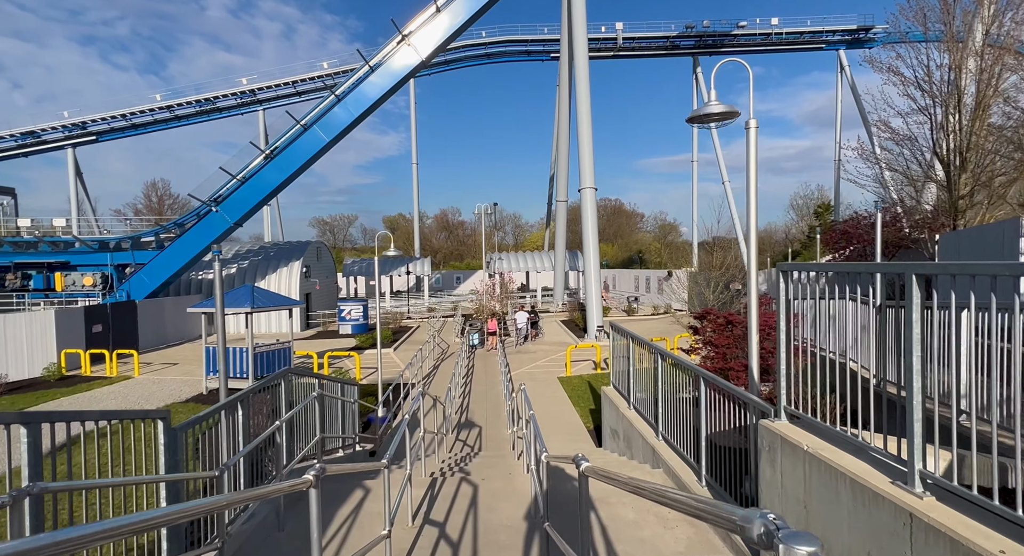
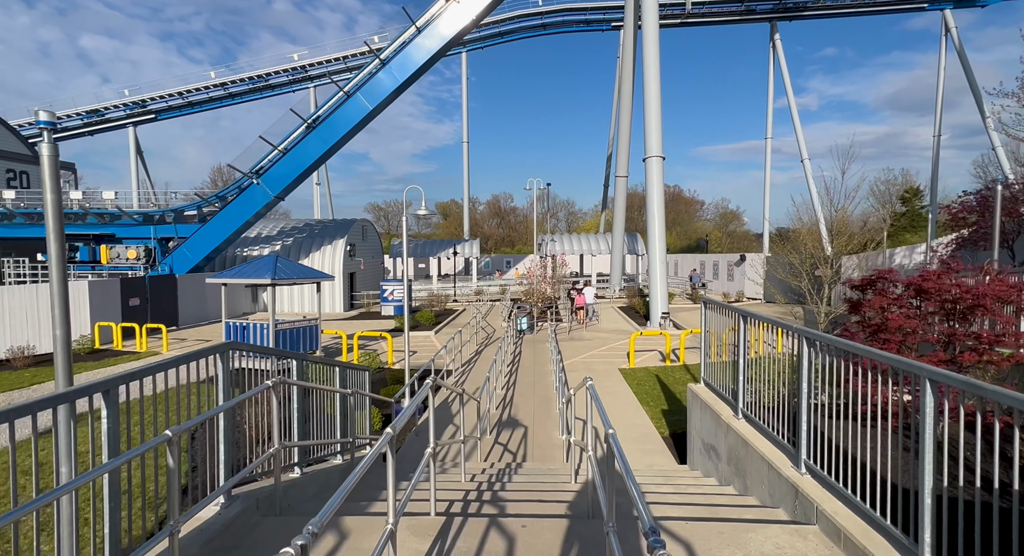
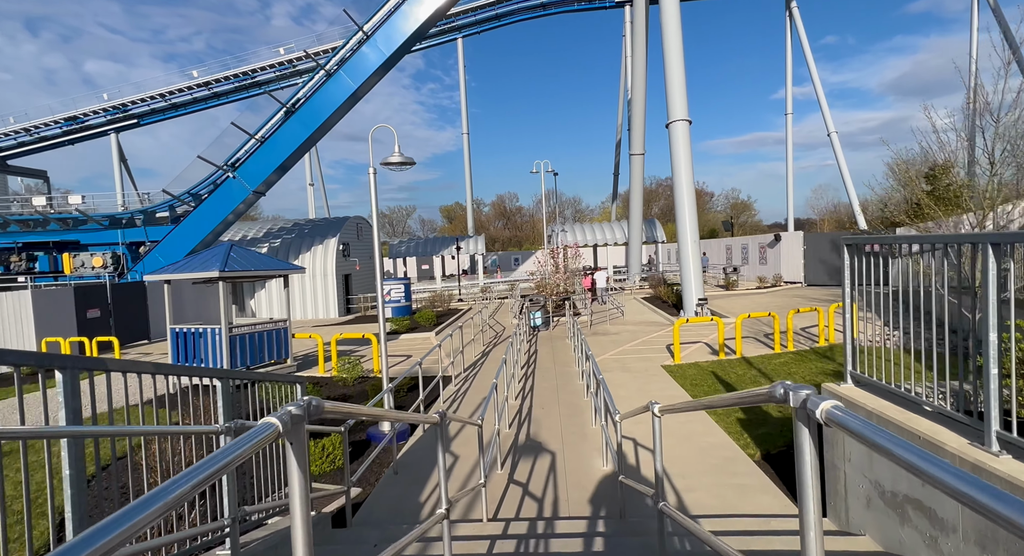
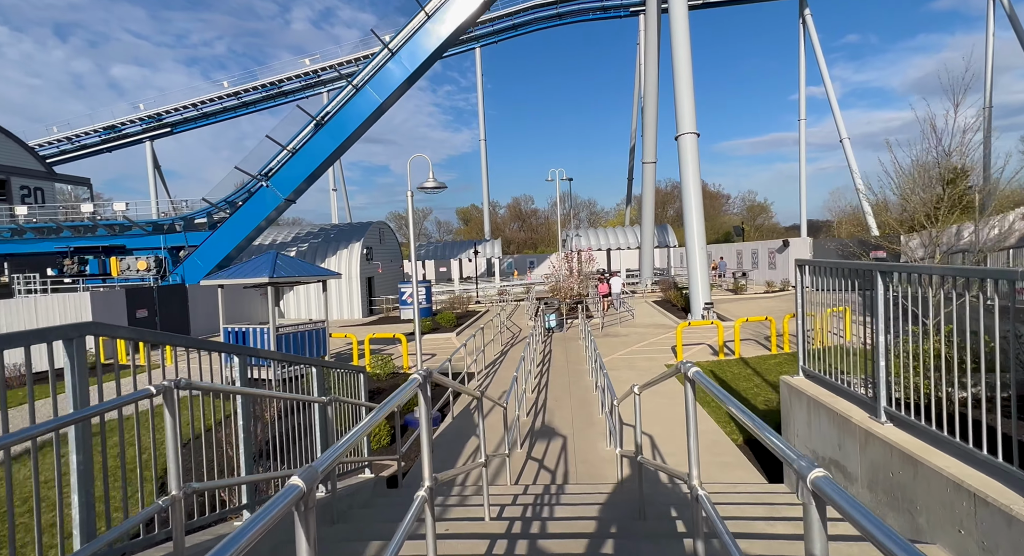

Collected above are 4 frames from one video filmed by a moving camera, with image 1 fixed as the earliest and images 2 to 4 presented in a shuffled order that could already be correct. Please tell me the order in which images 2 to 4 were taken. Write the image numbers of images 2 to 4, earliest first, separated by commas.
2, 4, 3
